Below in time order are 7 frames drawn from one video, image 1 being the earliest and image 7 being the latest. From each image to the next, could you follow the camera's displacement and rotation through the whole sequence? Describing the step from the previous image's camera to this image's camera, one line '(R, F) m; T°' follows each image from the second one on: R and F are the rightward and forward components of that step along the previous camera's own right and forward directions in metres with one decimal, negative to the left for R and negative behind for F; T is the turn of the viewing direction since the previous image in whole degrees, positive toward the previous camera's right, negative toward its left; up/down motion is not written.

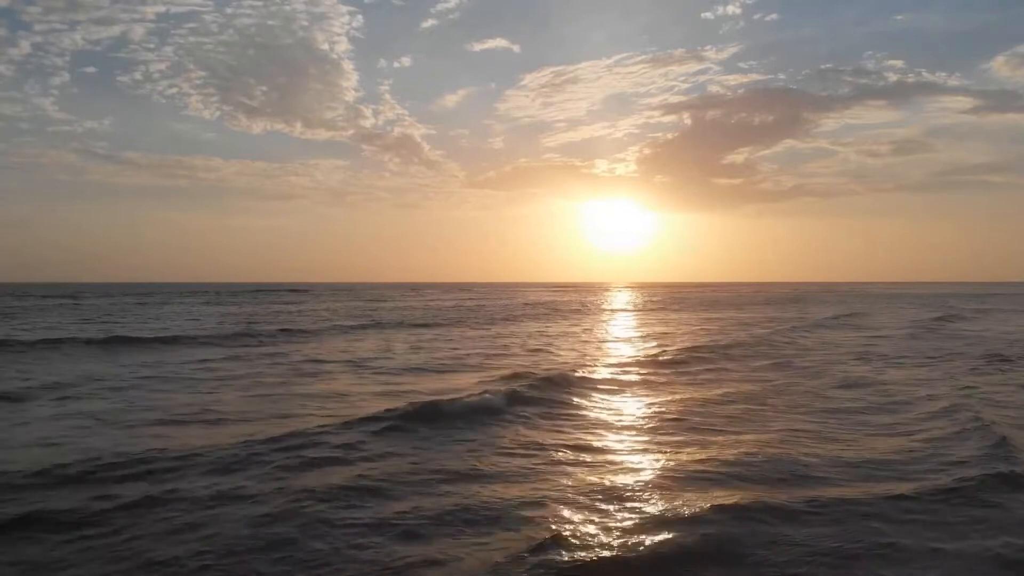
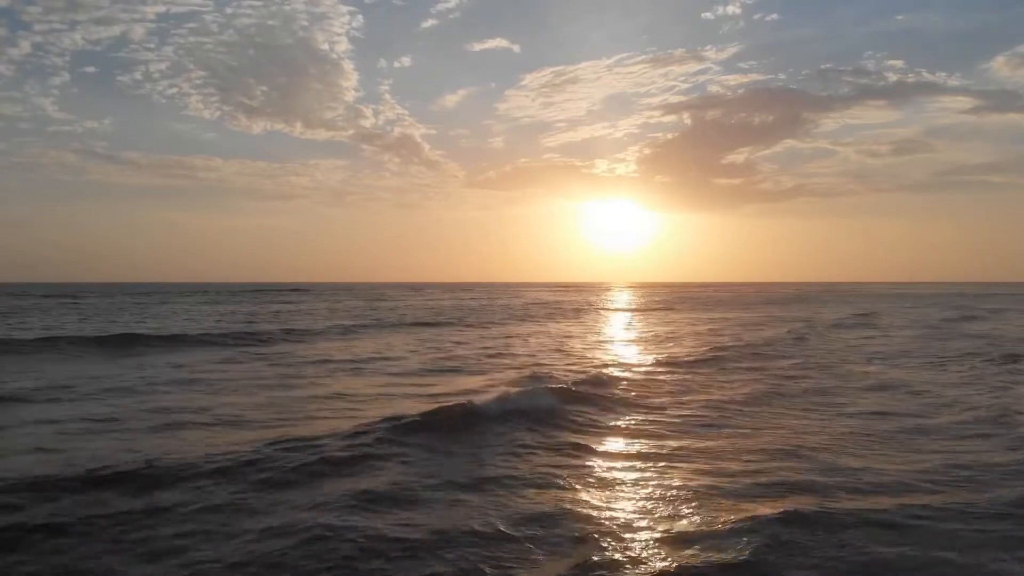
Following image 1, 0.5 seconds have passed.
(-2.3, +2.1) m; 0°
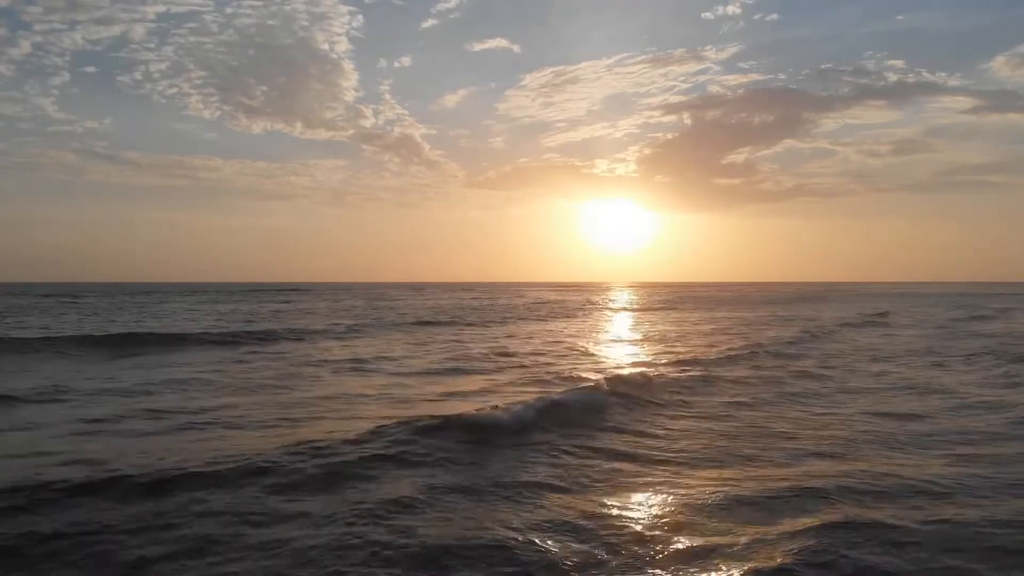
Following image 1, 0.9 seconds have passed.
(-1.7, -4.2) m; 0°
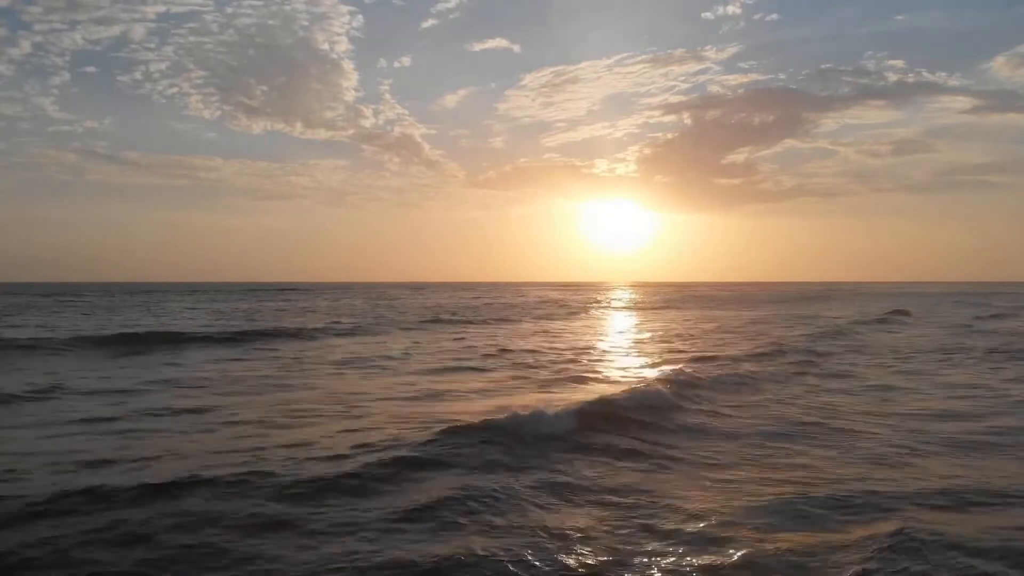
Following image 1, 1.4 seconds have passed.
(+0.3, -0.2) m; 0°
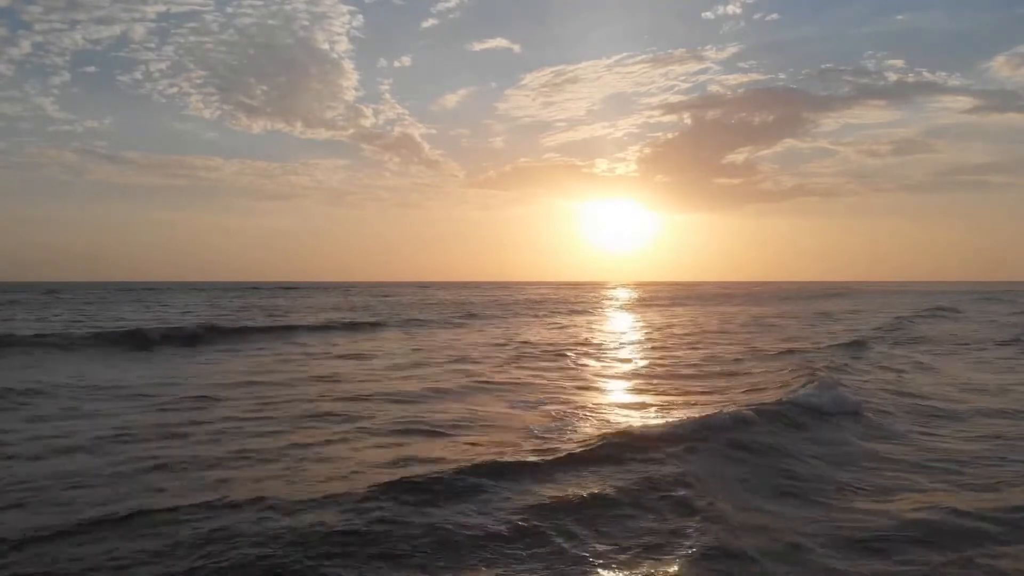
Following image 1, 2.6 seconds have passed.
(0.0, 0.0) m; 0°
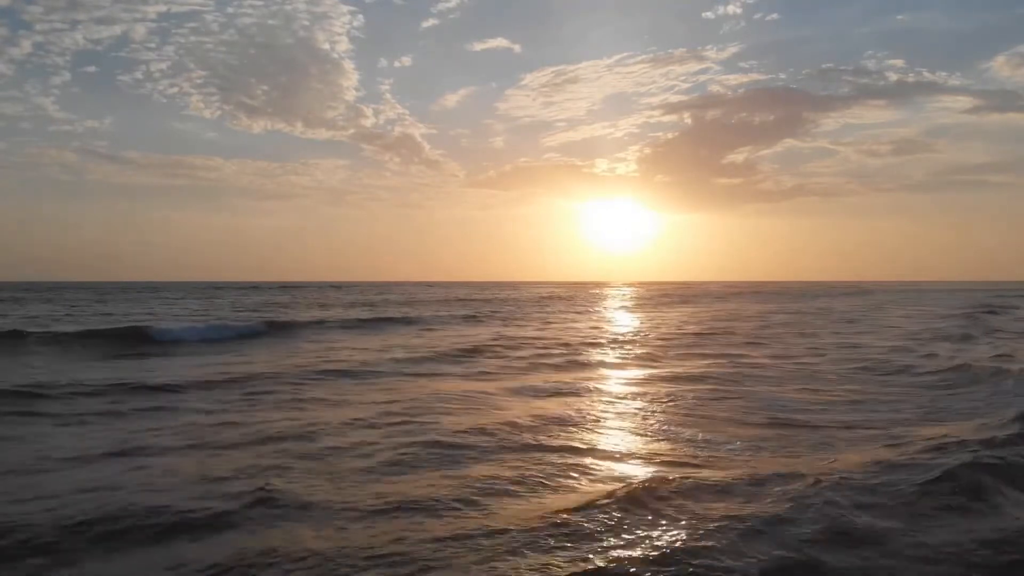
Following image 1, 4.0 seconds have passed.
(-0.3, +0.6) m; 0°
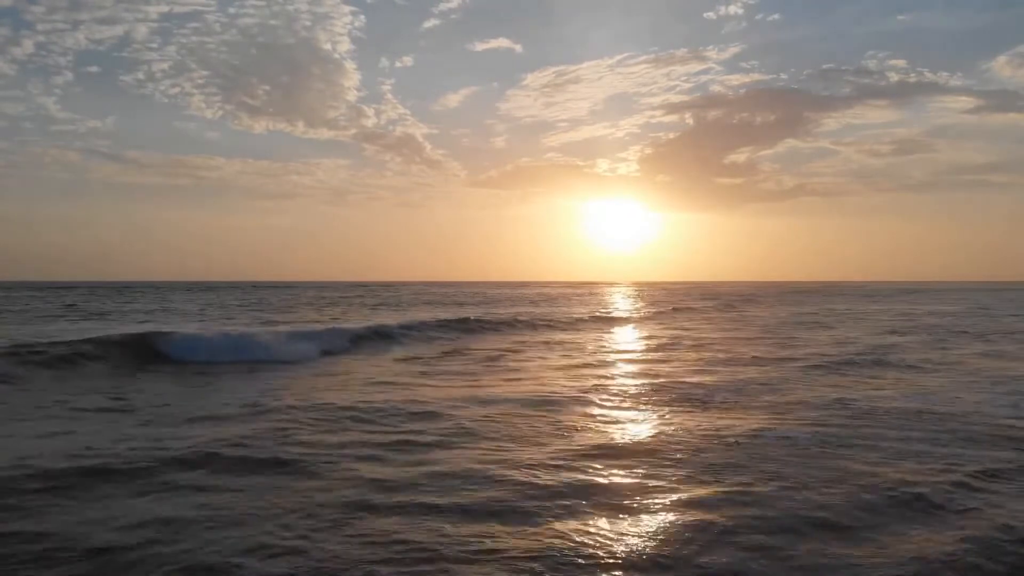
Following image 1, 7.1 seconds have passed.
(-1.5, +1.0) m; 0°
